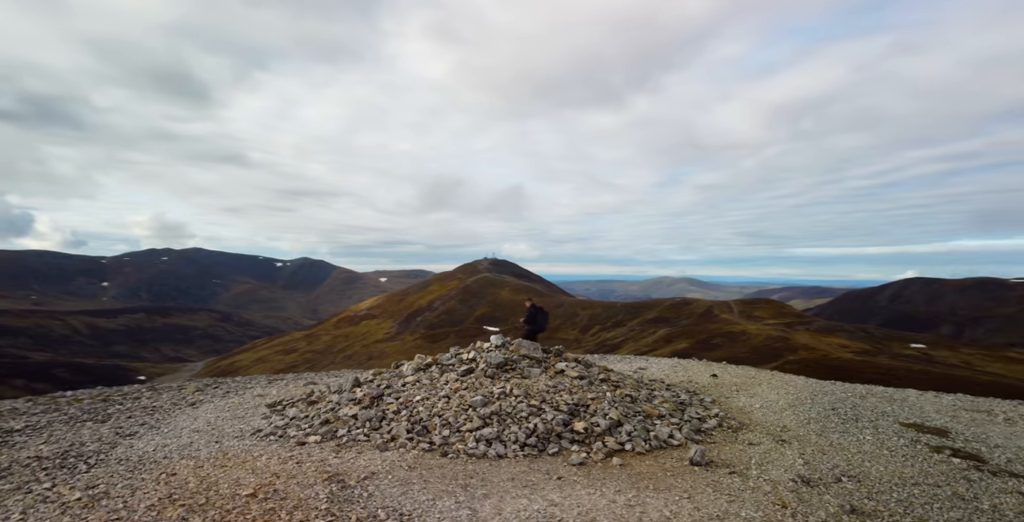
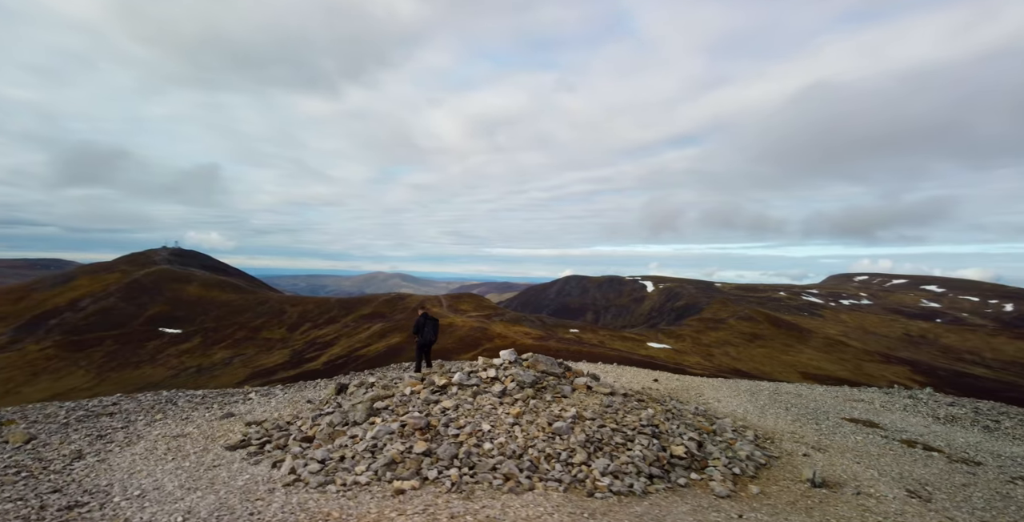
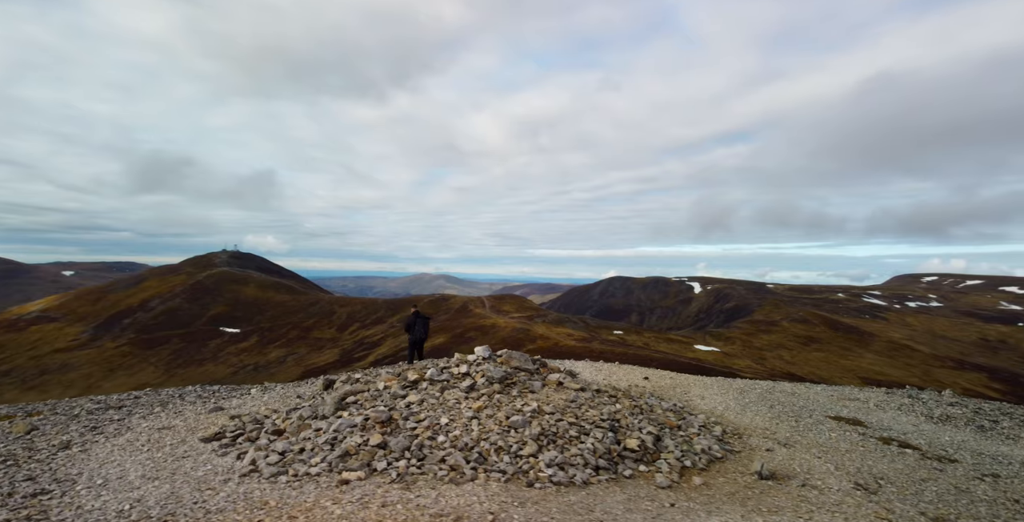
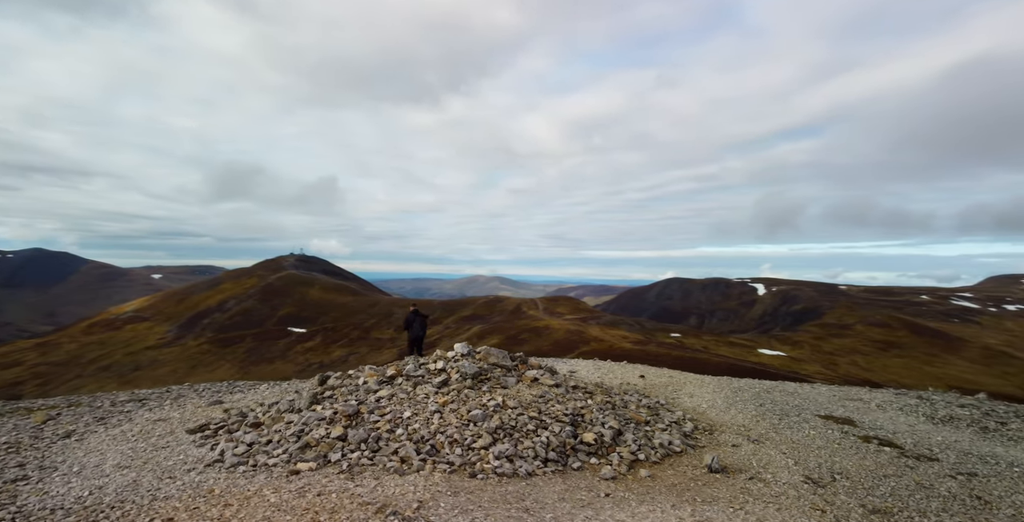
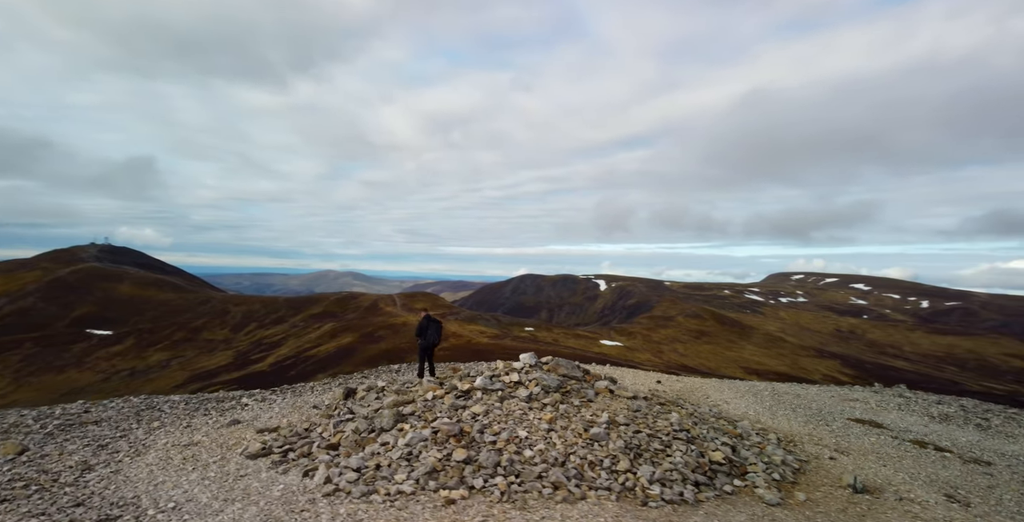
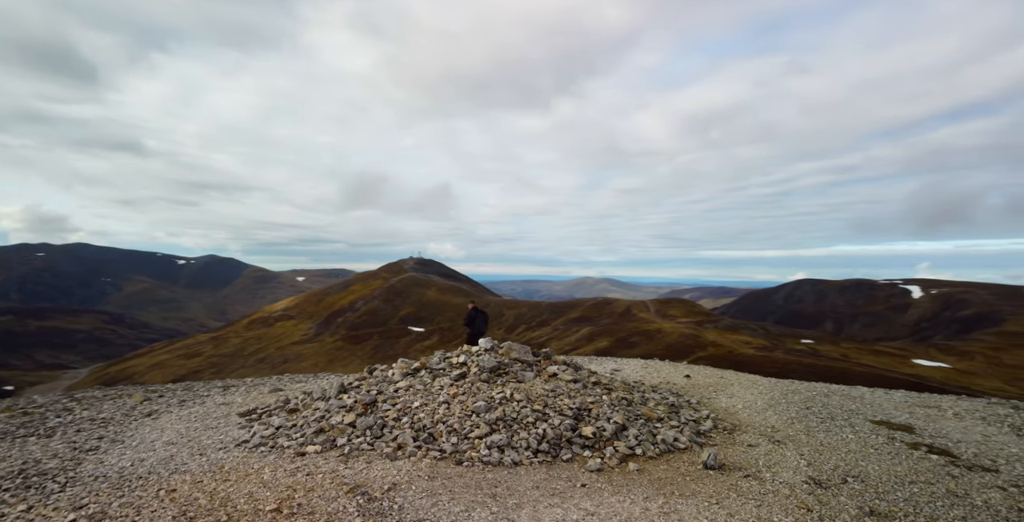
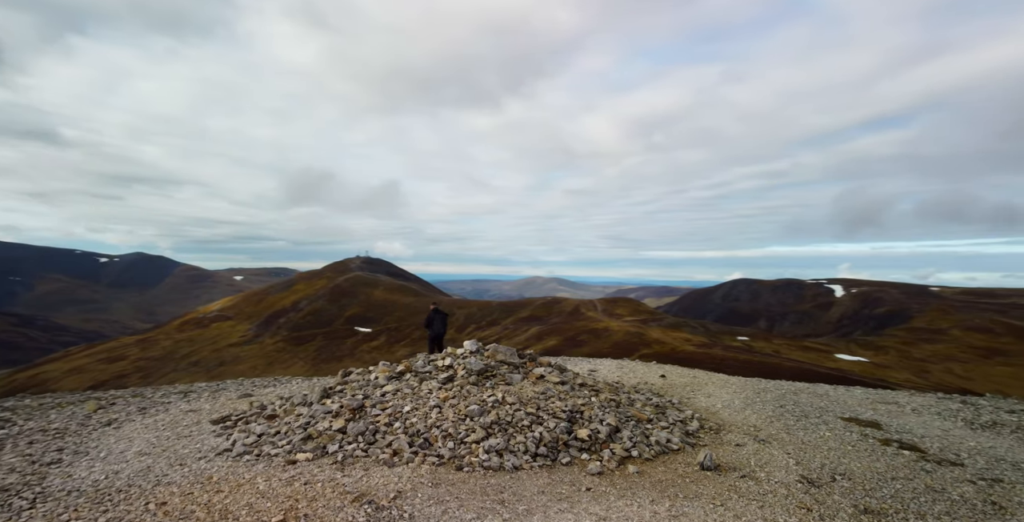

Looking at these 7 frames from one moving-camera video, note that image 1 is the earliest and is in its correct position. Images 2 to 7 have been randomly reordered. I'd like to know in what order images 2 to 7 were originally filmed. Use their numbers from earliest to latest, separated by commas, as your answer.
6, 7, 4, 3, 2, 5
